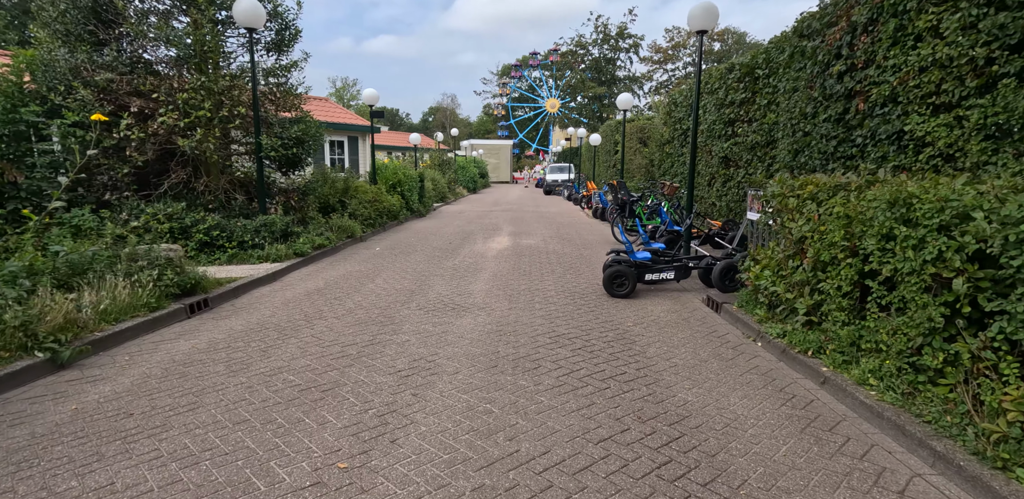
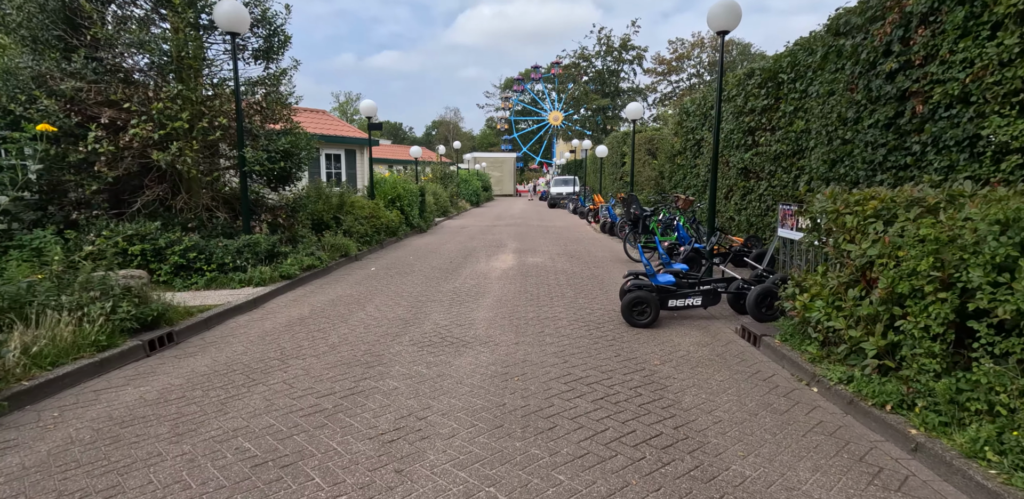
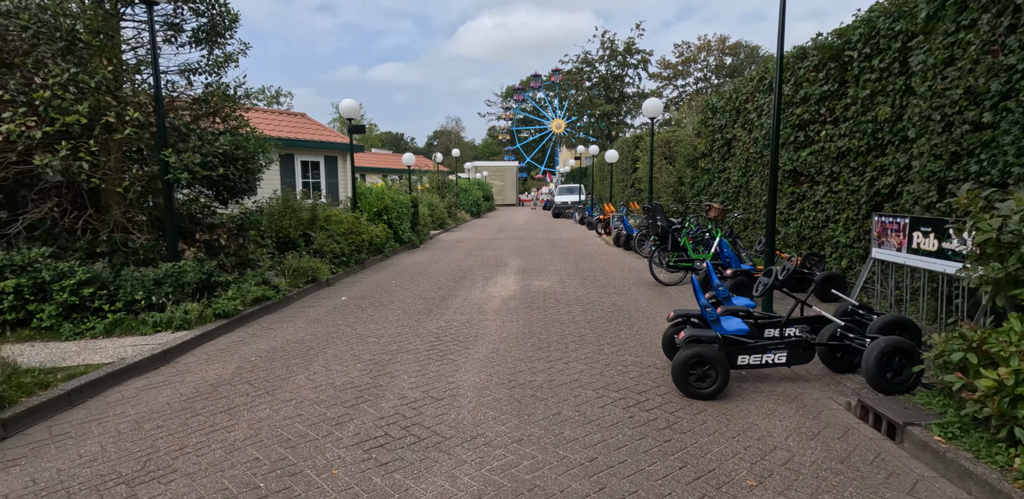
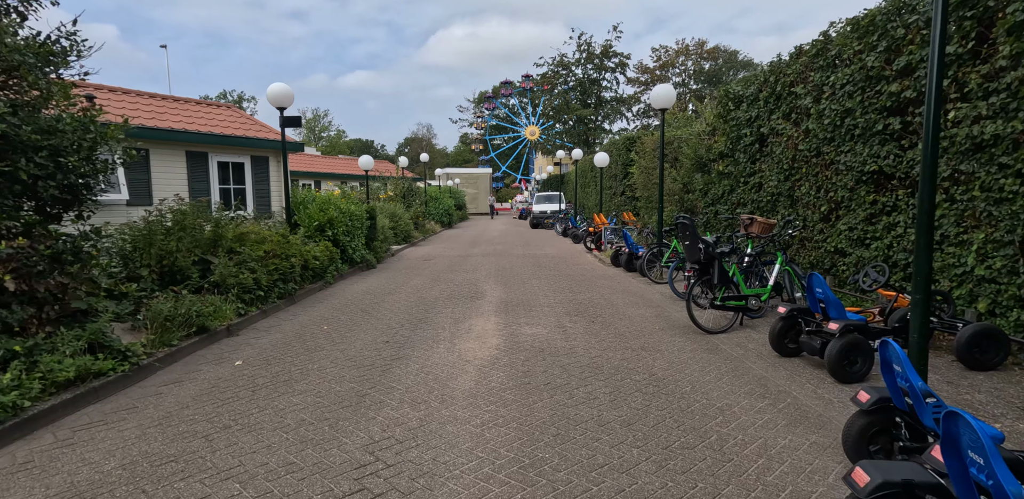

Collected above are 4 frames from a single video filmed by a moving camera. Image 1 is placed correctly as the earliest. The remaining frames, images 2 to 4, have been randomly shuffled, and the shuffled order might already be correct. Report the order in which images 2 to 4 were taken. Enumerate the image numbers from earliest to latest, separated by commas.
2, 3, 4
